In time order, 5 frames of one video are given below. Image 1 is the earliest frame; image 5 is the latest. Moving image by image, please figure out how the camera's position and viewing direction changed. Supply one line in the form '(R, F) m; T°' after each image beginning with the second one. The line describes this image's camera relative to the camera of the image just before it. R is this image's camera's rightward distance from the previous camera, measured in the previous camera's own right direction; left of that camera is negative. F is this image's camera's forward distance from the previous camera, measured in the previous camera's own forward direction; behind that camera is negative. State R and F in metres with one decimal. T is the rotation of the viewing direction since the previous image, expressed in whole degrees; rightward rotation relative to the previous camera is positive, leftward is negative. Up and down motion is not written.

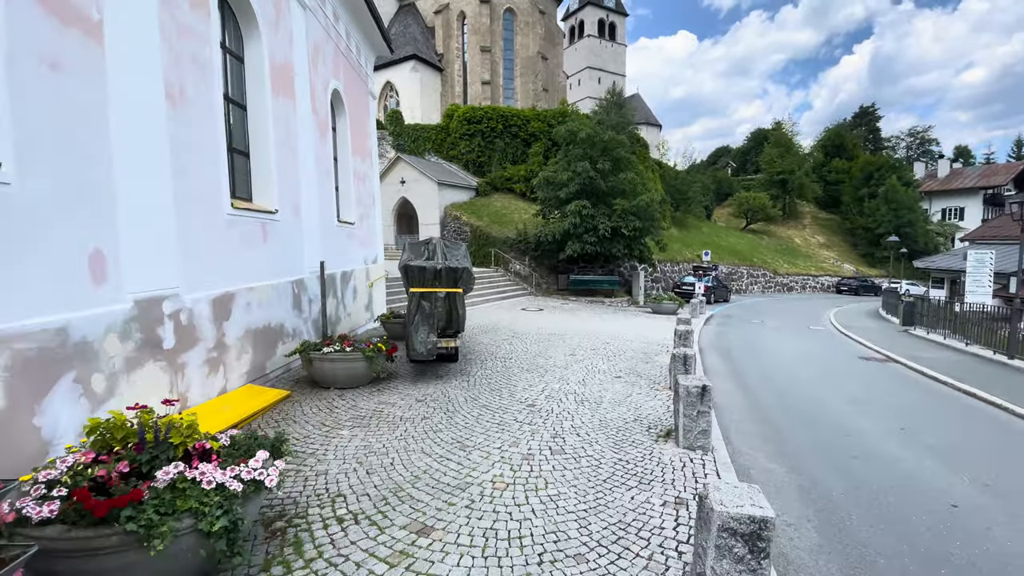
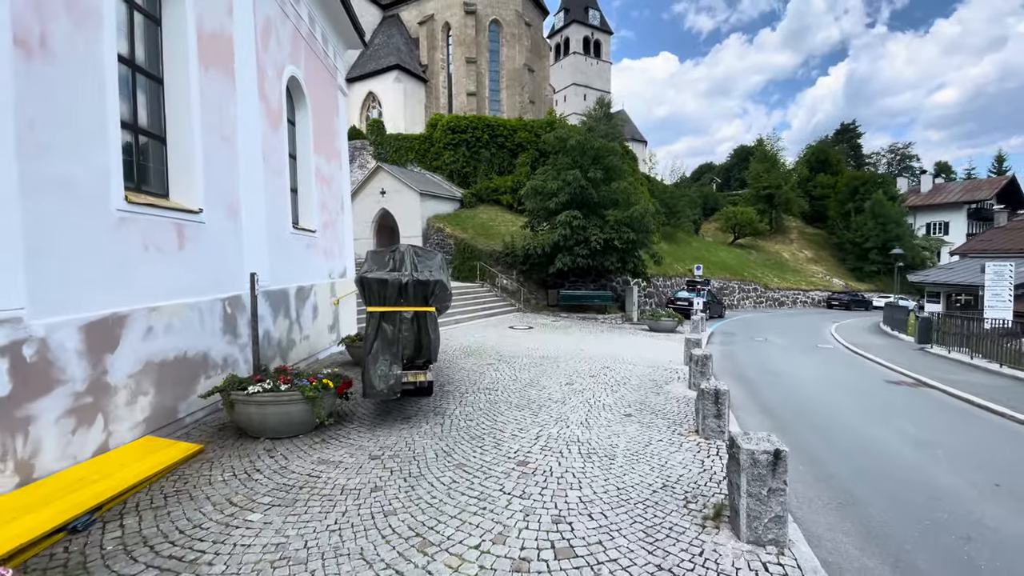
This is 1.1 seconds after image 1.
(0.0, +1.4) m; +2°
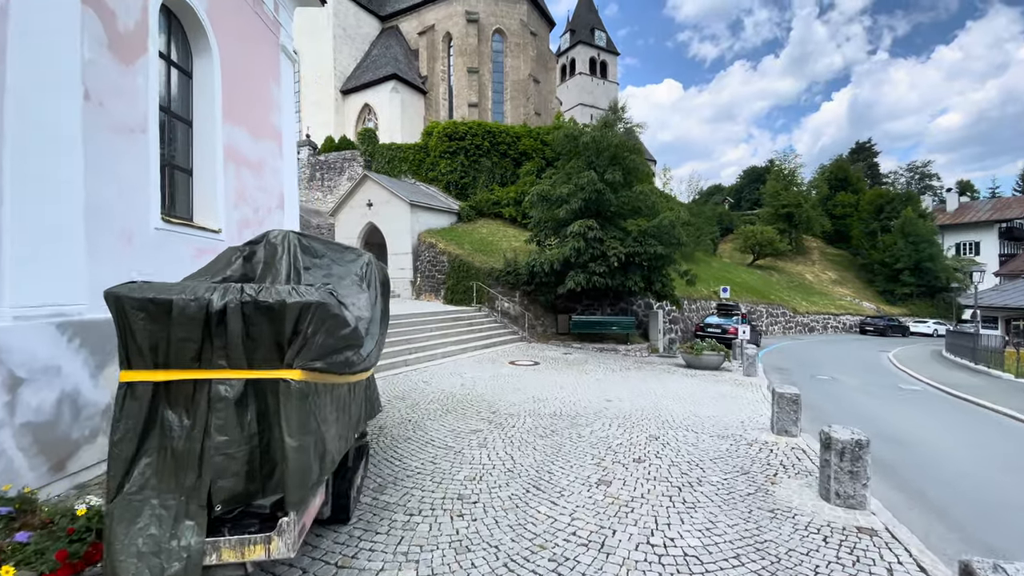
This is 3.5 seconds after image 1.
(+0.1, +3.2) m; -1°
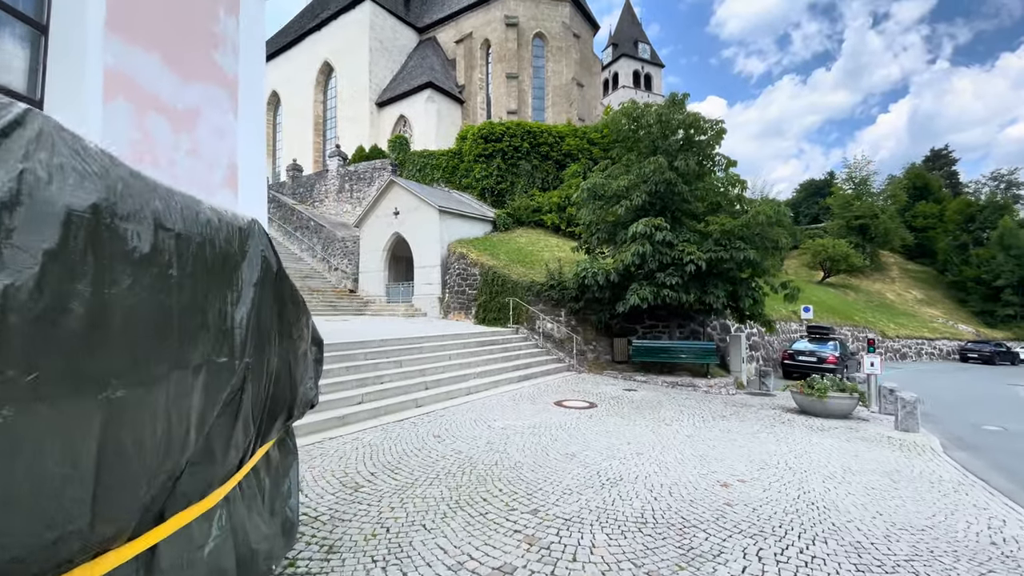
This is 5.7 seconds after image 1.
(-0.1, +2.8) m; -5°
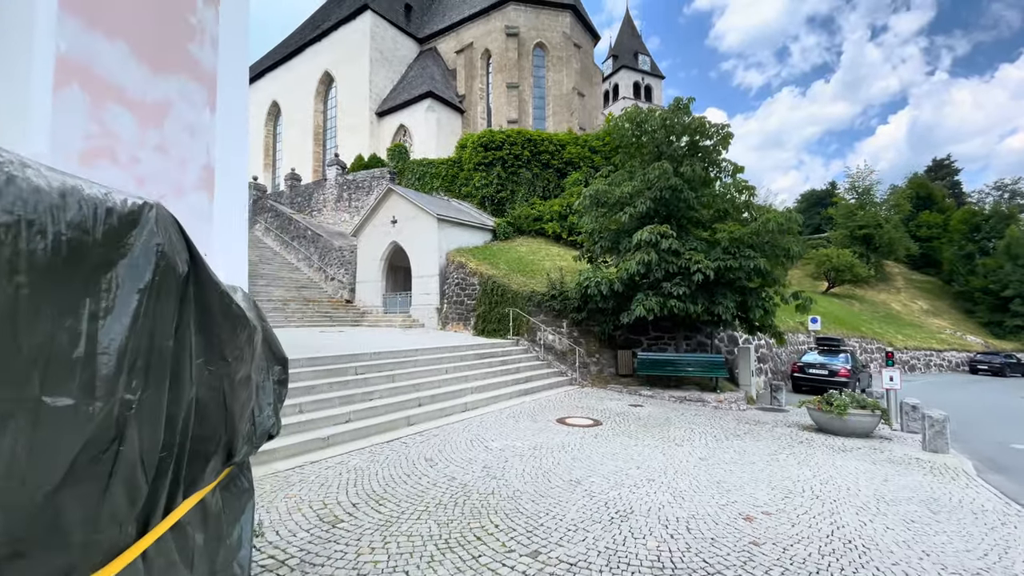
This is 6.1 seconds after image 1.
(0.0, +0.5) m; 0°
